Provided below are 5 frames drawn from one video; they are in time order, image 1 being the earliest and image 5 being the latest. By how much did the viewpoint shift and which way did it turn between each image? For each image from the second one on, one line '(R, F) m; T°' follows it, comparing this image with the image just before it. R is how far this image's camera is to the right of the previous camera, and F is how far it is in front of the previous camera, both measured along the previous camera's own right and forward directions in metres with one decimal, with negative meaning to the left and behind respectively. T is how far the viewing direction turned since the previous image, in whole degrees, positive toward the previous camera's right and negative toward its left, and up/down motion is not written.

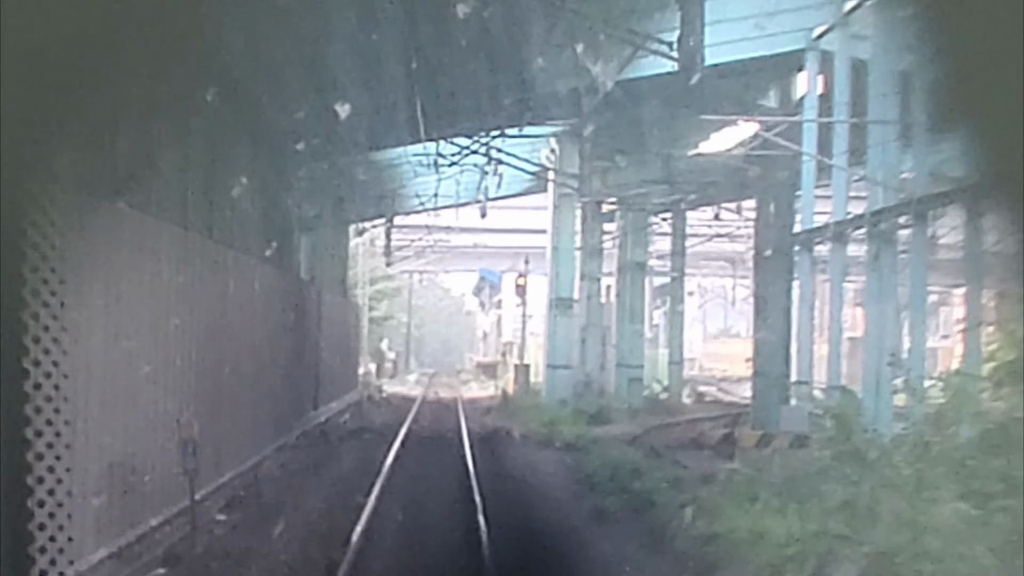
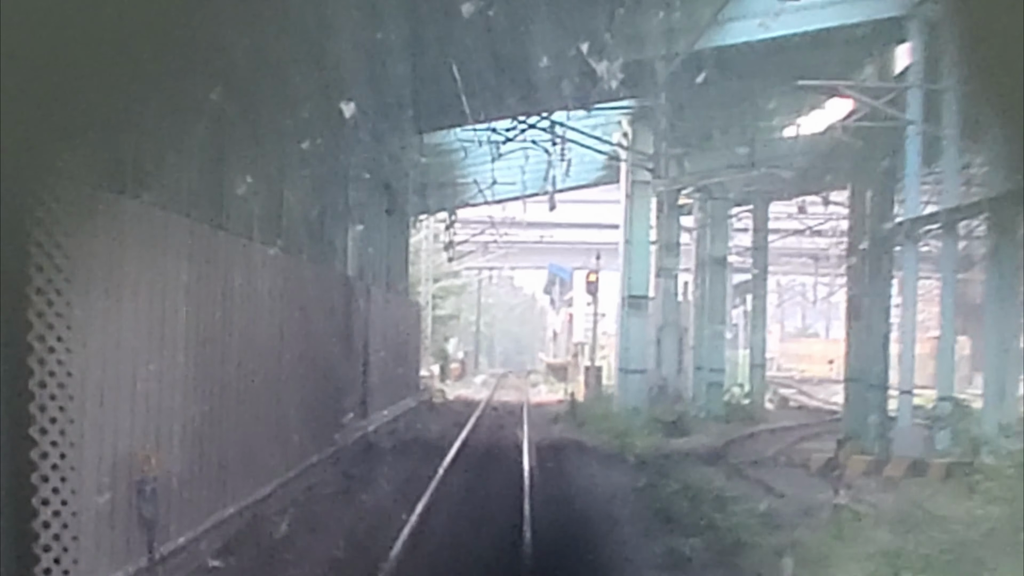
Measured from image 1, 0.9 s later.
(0.0, +0.9) m; -2°
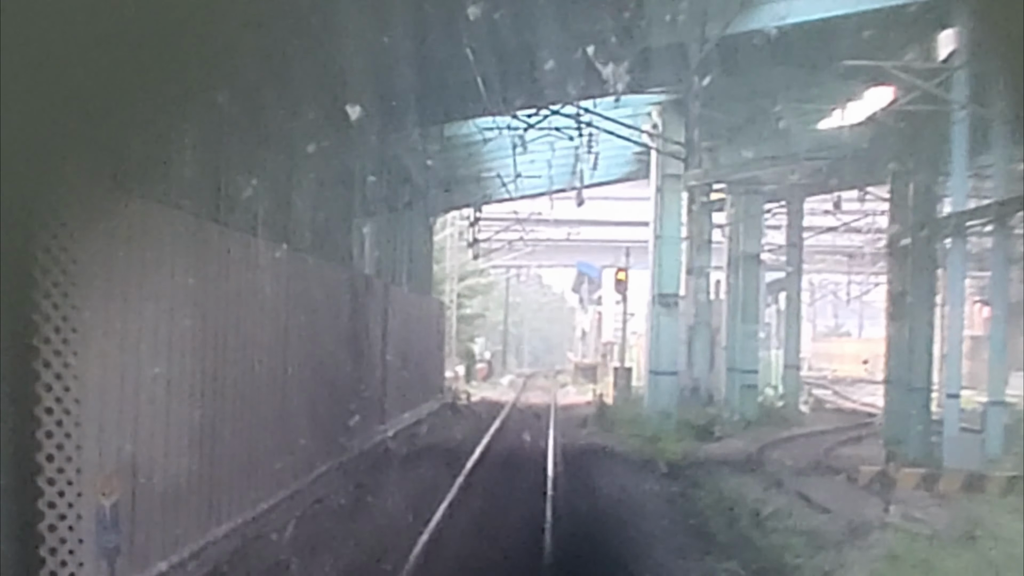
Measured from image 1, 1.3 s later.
(0.0, +0.4) m; -1°
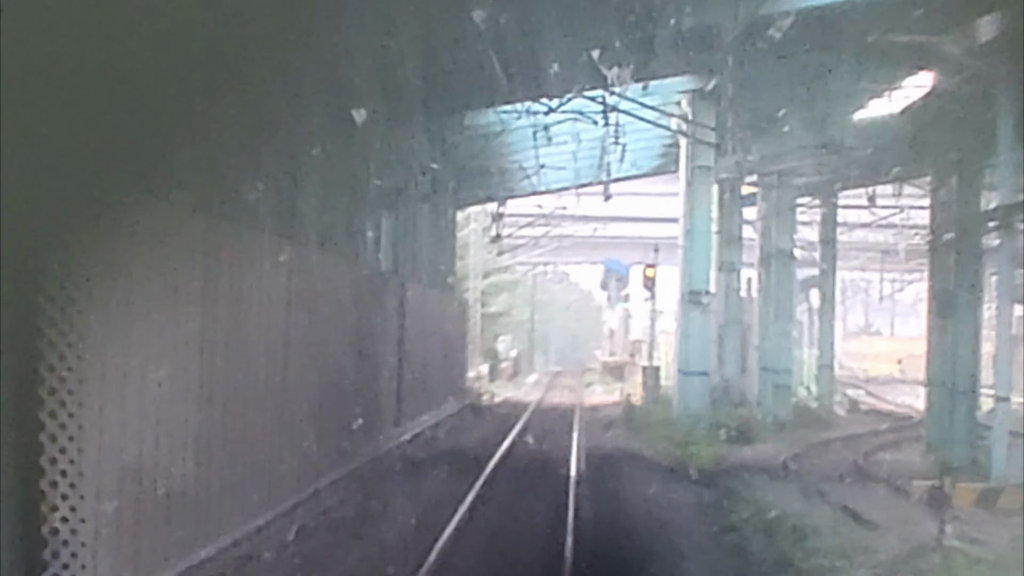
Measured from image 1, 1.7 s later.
(0.0, +0.4) m; -1°
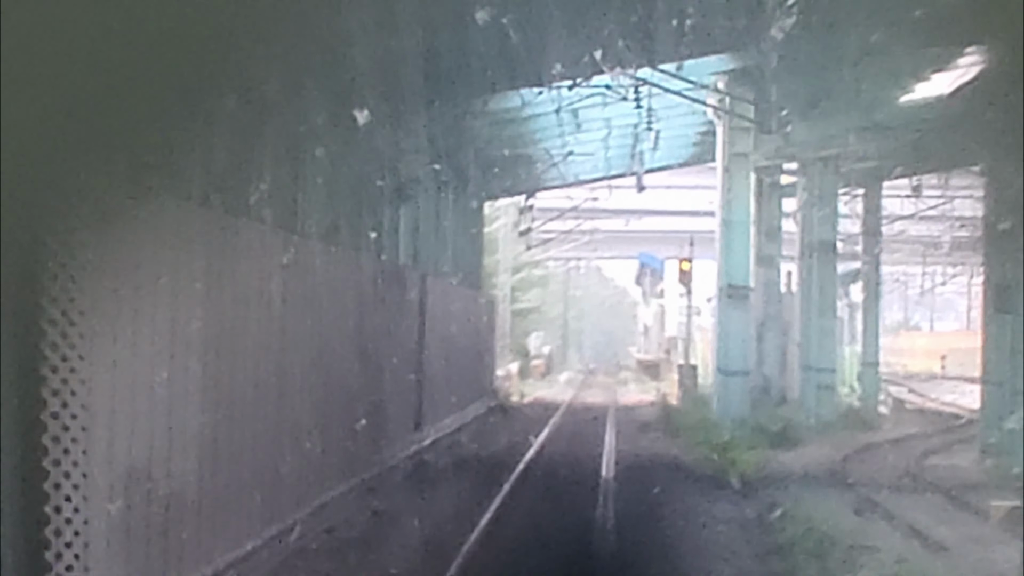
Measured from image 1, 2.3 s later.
(0.0, +0.5) m; -1°
